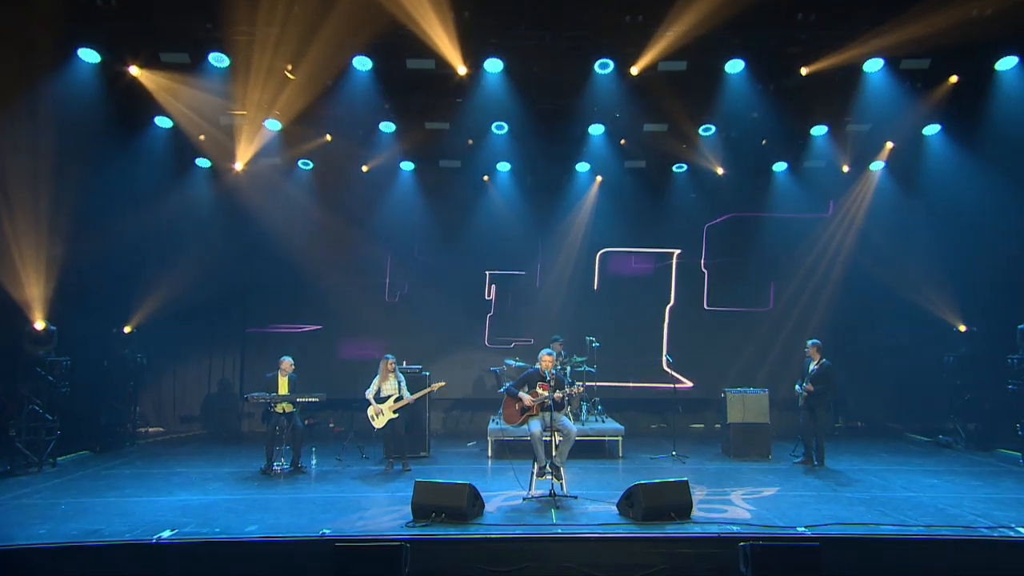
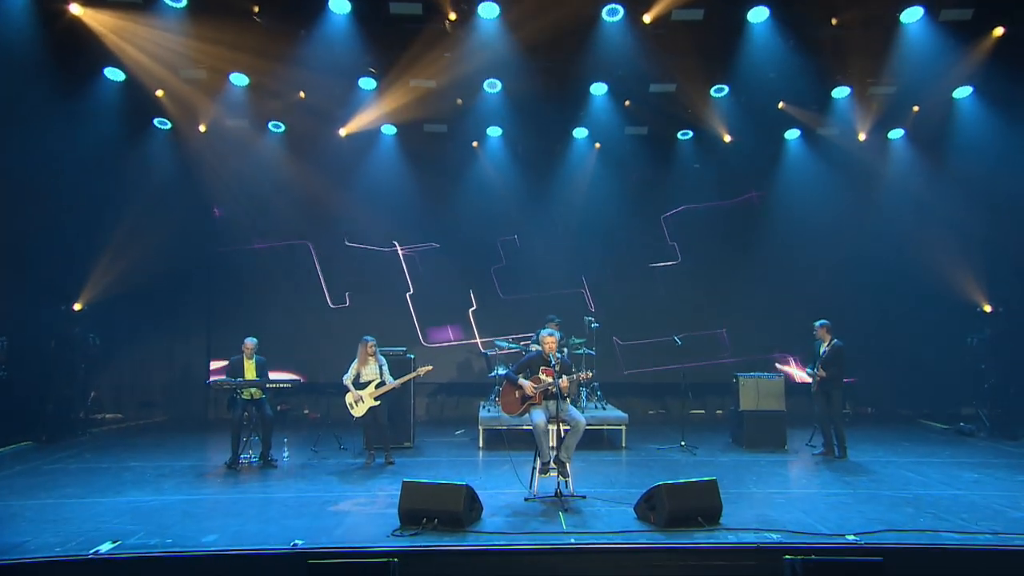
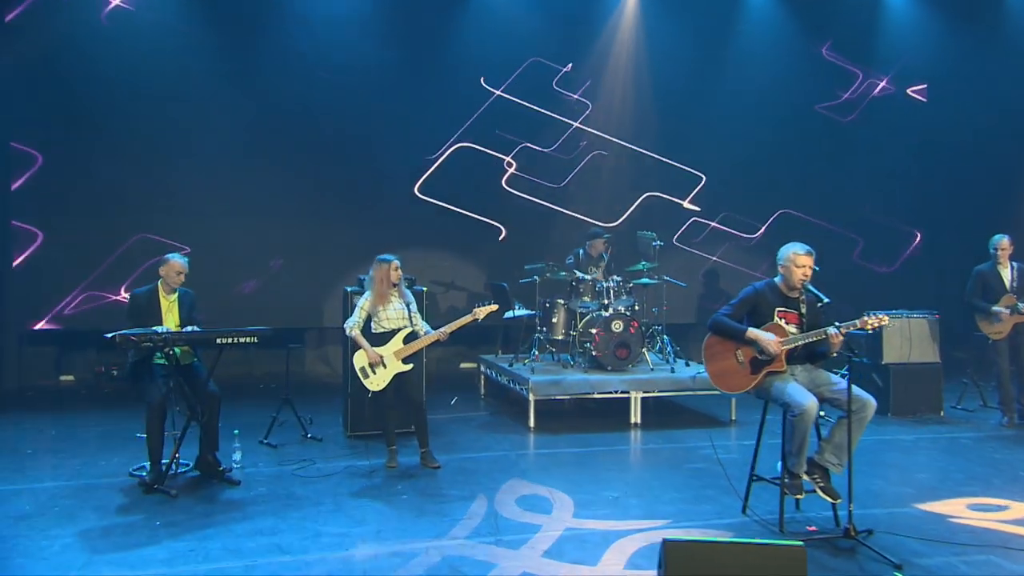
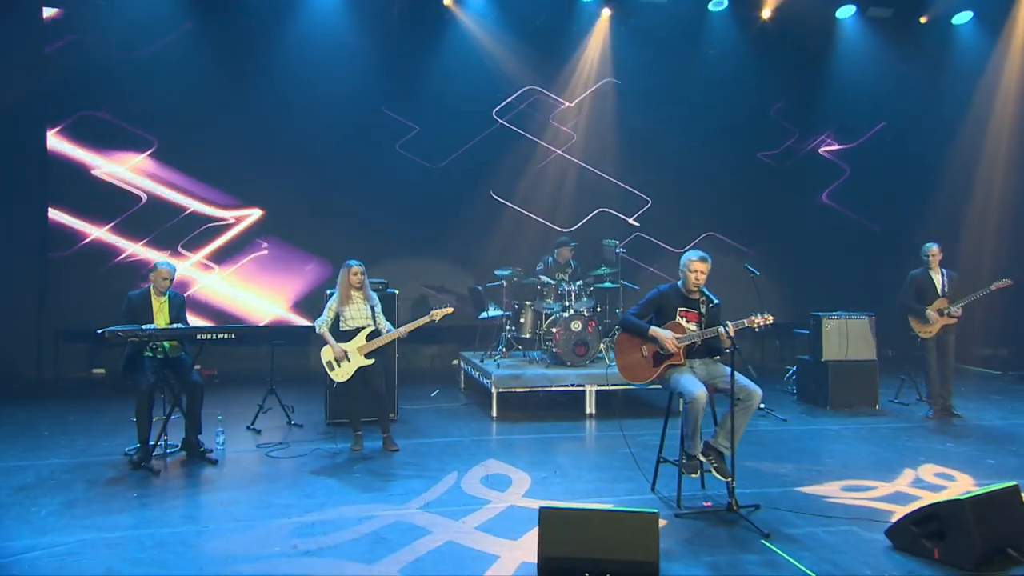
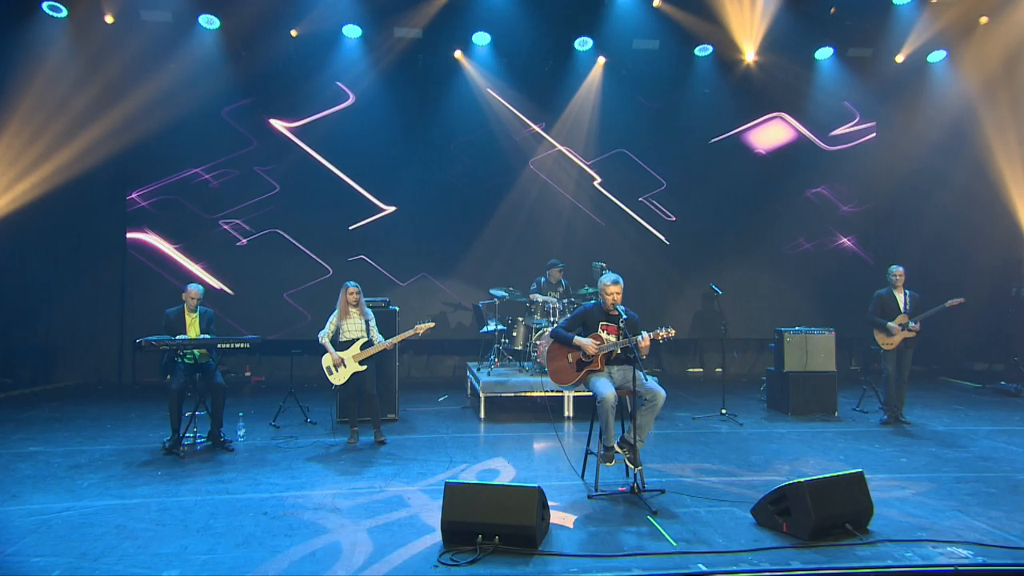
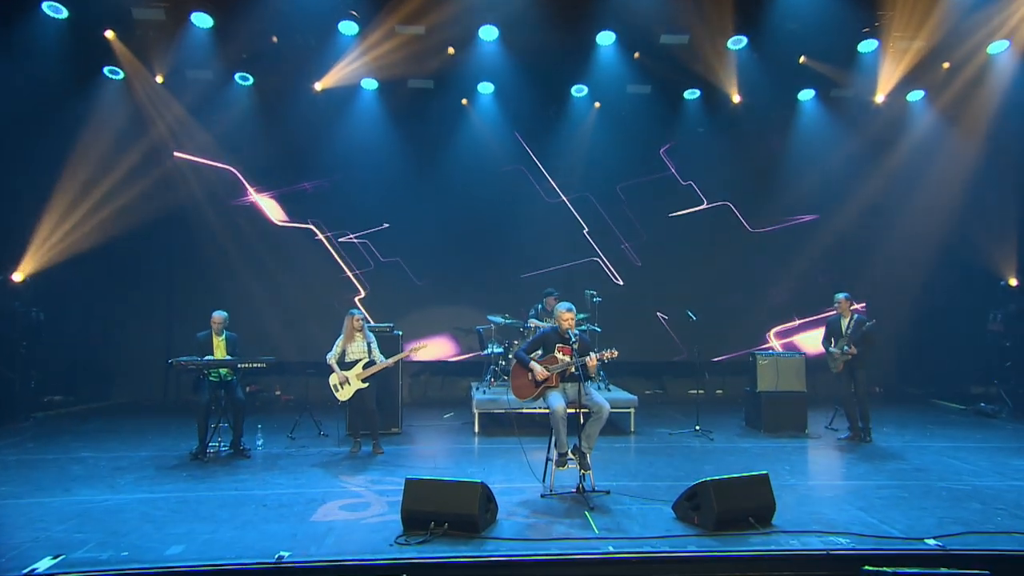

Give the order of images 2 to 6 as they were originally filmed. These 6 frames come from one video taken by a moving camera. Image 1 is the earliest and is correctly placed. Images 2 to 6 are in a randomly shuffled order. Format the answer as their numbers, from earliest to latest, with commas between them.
2, 6, 5, 4, 3
